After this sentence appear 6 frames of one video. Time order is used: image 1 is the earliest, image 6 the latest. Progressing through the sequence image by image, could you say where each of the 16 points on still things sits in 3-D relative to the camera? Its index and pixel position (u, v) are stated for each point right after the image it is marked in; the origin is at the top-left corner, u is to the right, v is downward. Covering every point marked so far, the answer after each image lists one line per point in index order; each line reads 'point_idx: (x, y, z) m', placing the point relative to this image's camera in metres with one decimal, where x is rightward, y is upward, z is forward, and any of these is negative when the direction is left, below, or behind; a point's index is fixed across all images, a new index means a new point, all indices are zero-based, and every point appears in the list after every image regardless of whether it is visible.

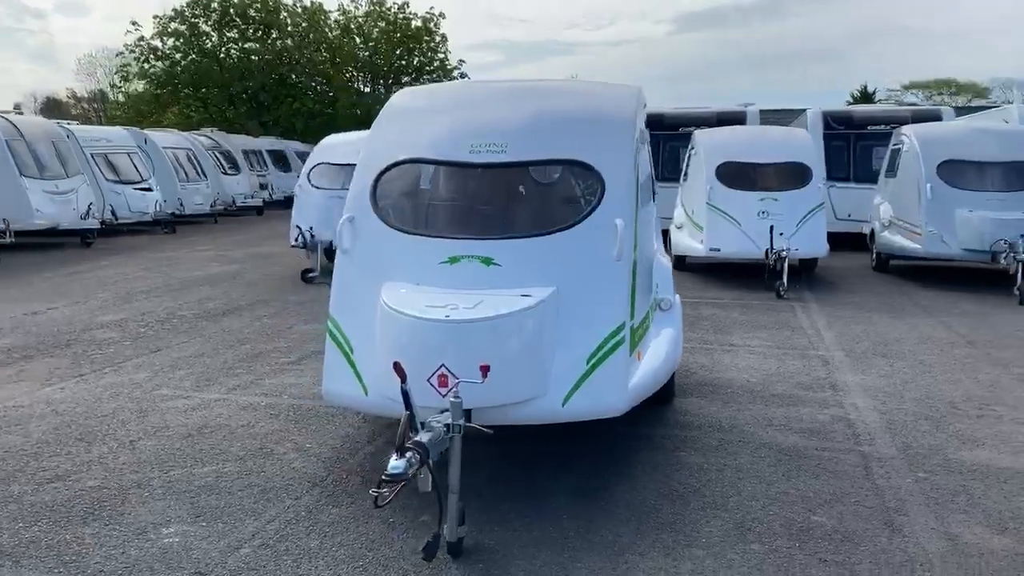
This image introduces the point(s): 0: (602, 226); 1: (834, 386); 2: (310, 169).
0: (+0.6, +0.4, +5.2) m
1: (+2.7, -0.8, +7.5) m
2: (-3.4, +2.0, +15.3) m
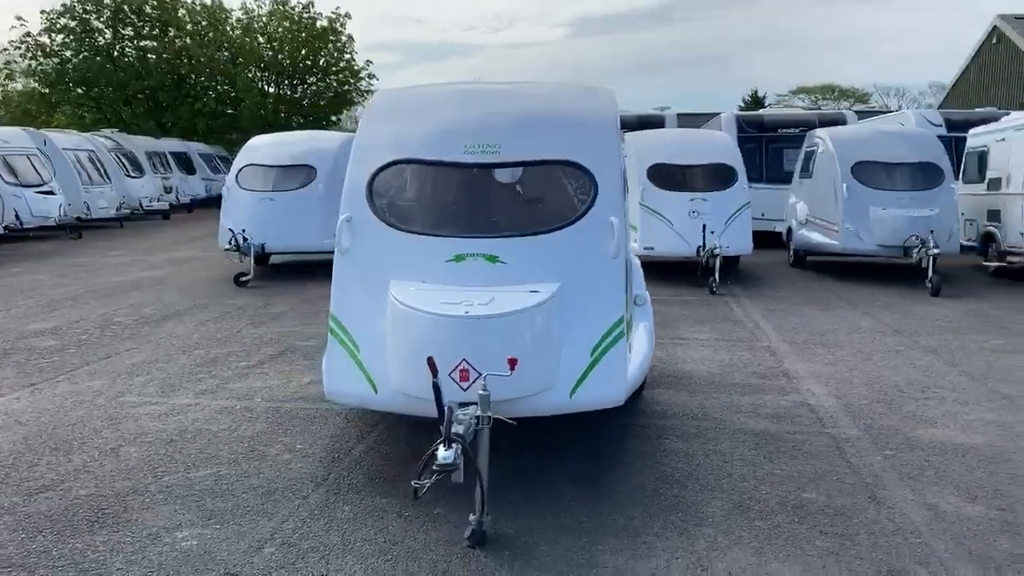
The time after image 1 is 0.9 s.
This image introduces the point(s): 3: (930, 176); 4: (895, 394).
0: (+0.5, +0.4, +5.4) m
1: (+2.4, -0.8, +7.9) m
2: (-4.6, +1.9, +15.0) m
3: (+6.3, +1.7, +13.7) m
4: (+3.1, -0.9, +7.3) m
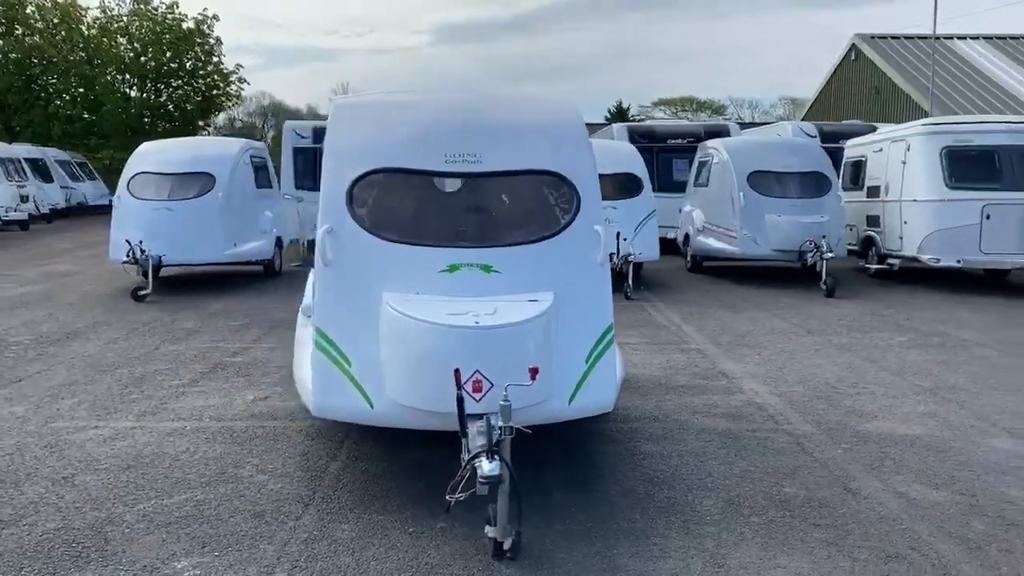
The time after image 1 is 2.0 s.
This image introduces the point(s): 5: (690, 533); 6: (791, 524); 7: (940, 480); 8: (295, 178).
0: (+0.5, +0.3, +5.5) m
1: (+1.9, -0.8, +8.2) m
2: (-6.0, +1.7, +14.2) m
3: (+4.9, +1.7, +14.5) m
4: (+2.7, -0.9, +7.7) m
5: (+0.9, -1.3, +4.7) m
6: (+1.5, -1.3, +4.9) m
7: (+2.6, -1.2, +5.5) m
8: (-4.6, +2.3, +18.9) m
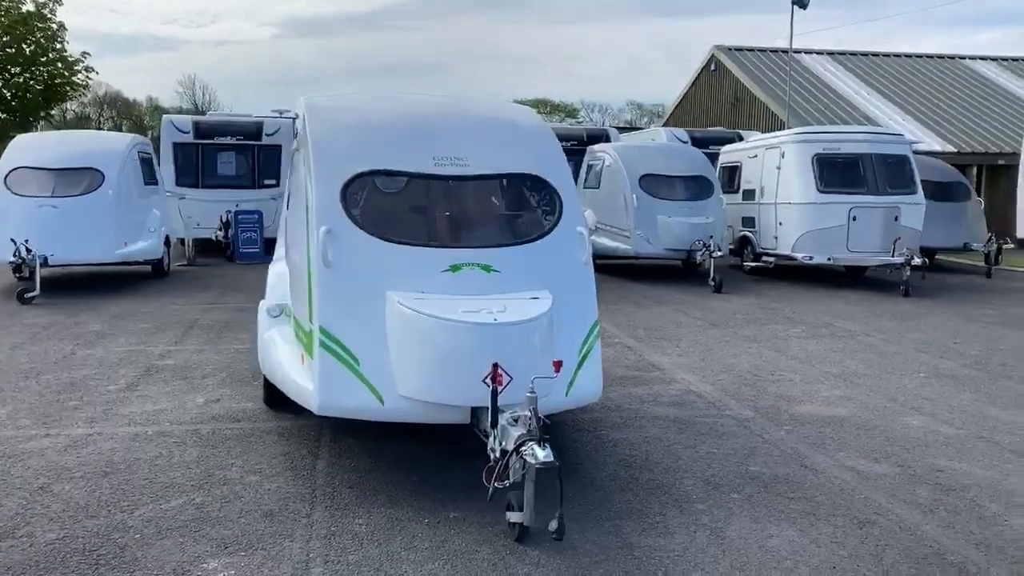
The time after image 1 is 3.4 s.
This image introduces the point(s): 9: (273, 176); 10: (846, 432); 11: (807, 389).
0: (+0.4, +0.3, +5.8) m
1: (+1.4, -0.8, +8.8) m
2: (-7.5, +1.7, +13.3) m
3: (+3.3, +1.7, +15.5) m
4: (+2.3, -0.8, +8.4) m
5: (+1.0, -1.3, +5.2) m
6: (+1.5, -1.3, +5.4) m
7: (+2.5, -1.2, +6.2) m
8: (-6.8, +2.3, +18.2) m
9: (-5.0, +2.3, +18.7) m
10: (+2.5, -1.1, +6.7) m
11: (+2.6, -0.9, +8.0) m
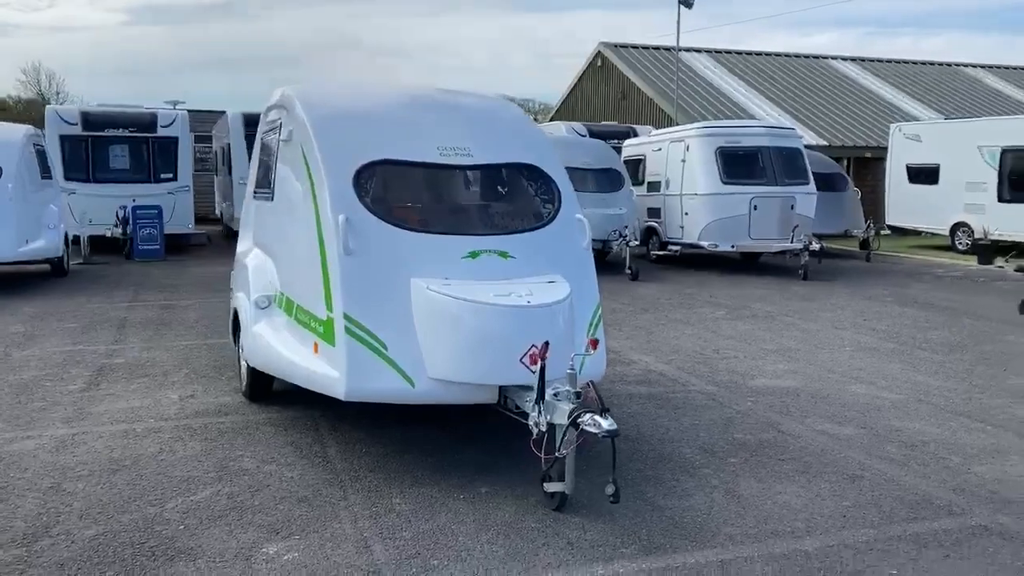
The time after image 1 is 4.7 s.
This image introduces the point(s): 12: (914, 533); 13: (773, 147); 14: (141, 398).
0: (+0.4, +0.5, +6.1) m
1: (+1.0, -0.6, +9.2) m
2: (-8.5, +1.6, +12.4) m
3: (+1.8, +1.9, +16.0) m
4: (+1.9, -0.7, +9.0) m
5: (+1.1, -1.2, +5.6) m
6: (+1.6, -1.1, +5.8) m
7: (+2.5, -1.0, +6.8) m
8: (-8.6, +2.3, +17.3) m
9: (-6.9, +2.4, +18.1) m
10: (+2.4, -0.9, +7.3) m
11: (+2.3, -0.7, +8.6) m
12: (+2.1, -1.3, +4.7) m
13: (+4.6, +2.5, +15.8) m
14: (-2.9, -0.9, +7.1) m
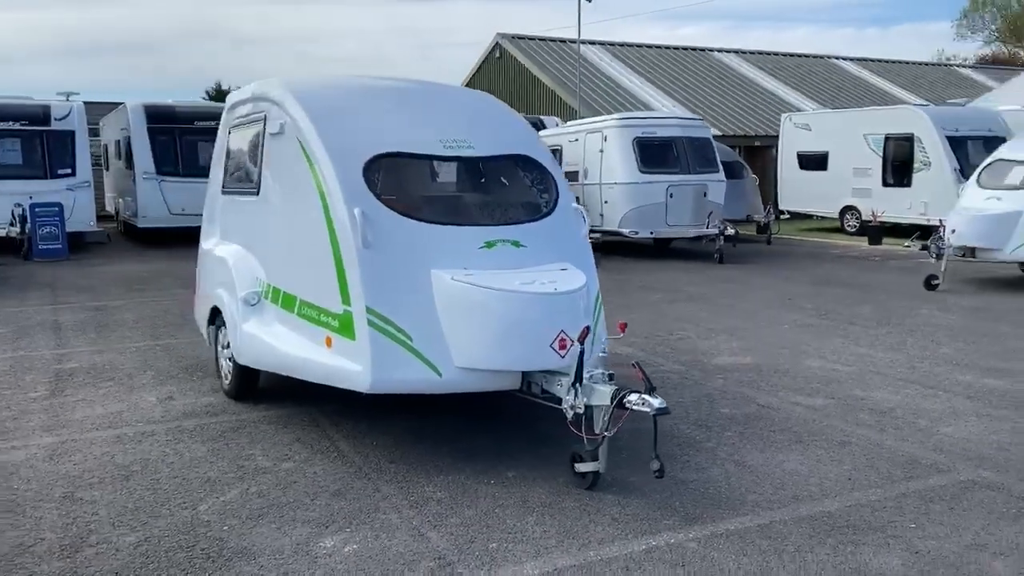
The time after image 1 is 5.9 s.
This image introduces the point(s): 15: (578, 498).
0: (+0.4, +0.5, +6.3) m
1: (+0.6, -0.5, +9.4) m
2: (-9.3, +1.5, +11.3) m
3: (+0.4, +2.1, +16.3) m
4: (+1.5, -0.5, +9.3) m
5: (+1.2, -1.1, +5.9) m
6: (+1.7, -1.0, +6.2) m
7: (+2.4, -0.8, +7.3) m
8: (-10.1, +2.2, +16.2) m
9: (-8.5, +2.3, +17.2) m
10: (+2.2, -0.8, +7.8) m
11: (+2.0, -0.6, +9.1) m
12: (+2.3, -1.2, +5.2) m
13: (+3.2, +2.7, +16.4) m
14: (-3.0, -0.9, +6.8) m
15: (+0.4, -1.2, +5.0) m
